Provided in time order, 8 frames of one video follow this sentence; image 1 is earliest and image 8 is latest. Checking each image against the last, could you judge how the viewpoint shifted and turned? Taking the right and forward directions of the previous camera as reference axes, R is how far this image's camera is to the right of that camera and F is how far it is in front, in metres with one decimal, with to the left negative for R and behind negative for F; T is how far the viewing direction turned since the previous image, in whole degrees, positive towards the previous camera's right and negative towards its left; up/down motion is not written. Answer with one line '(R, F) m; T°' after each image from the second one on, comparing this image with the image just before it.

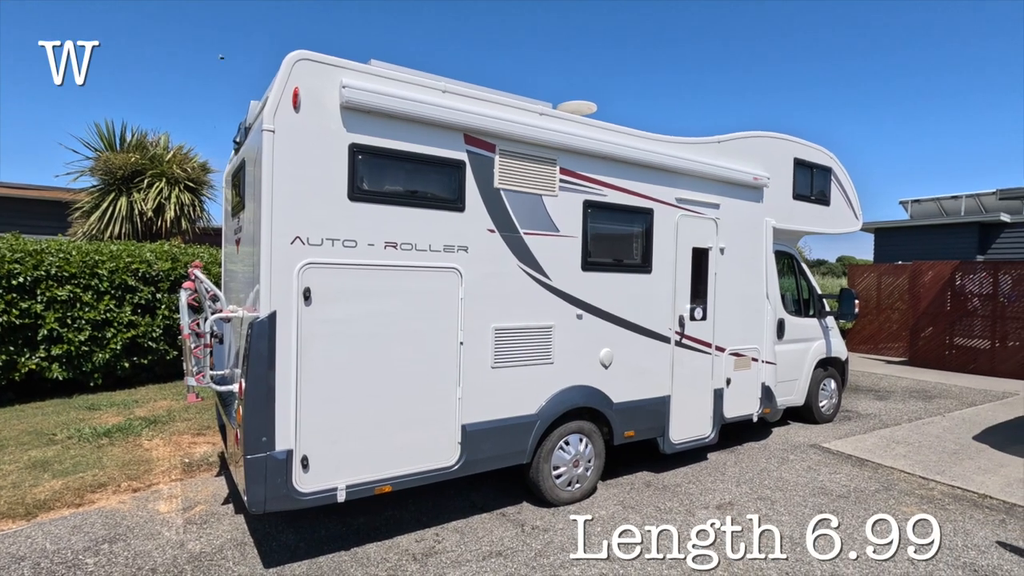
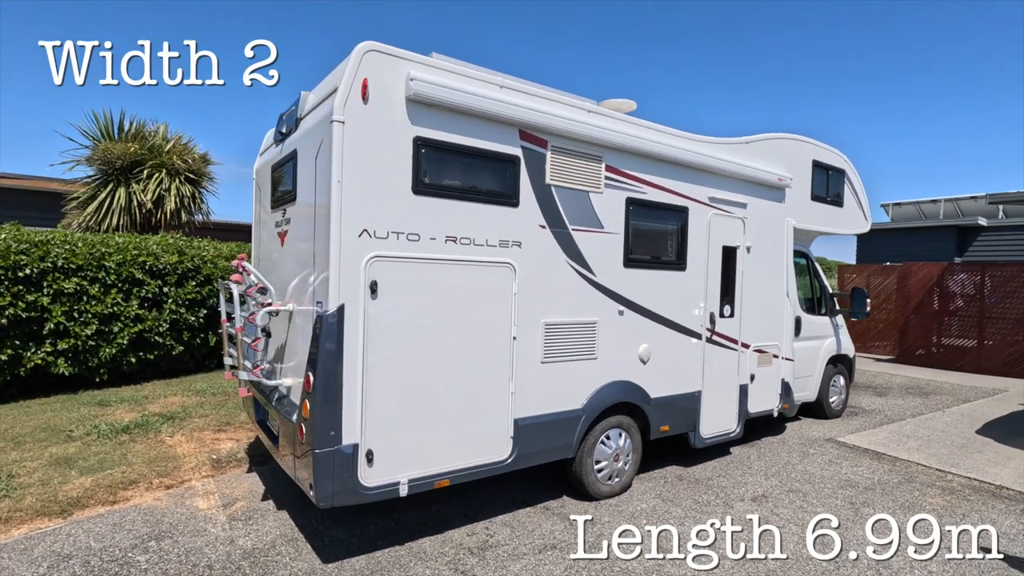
(-0.5, 0.0) m; +2°
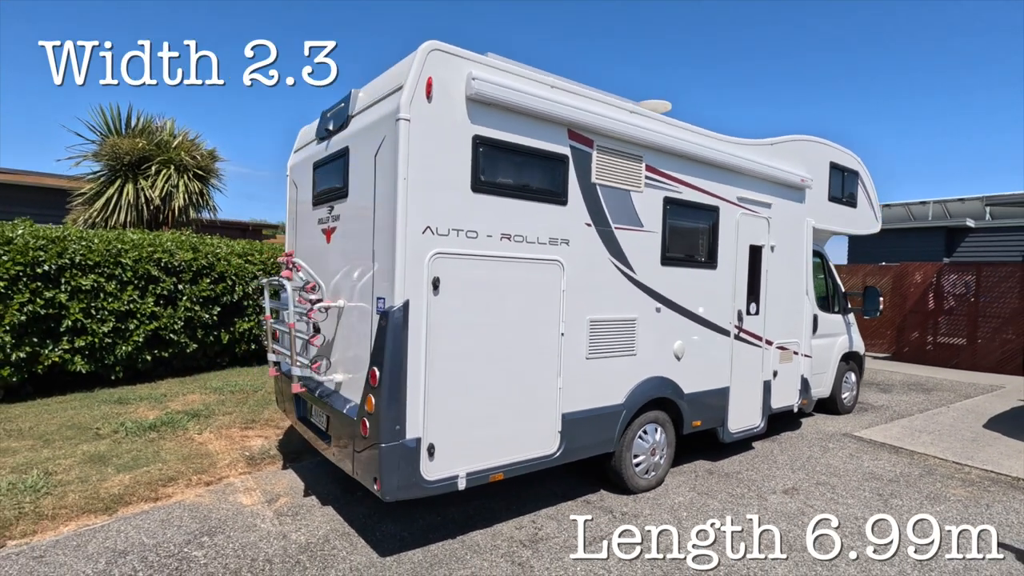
(-0.4, -0.1) m; +2°
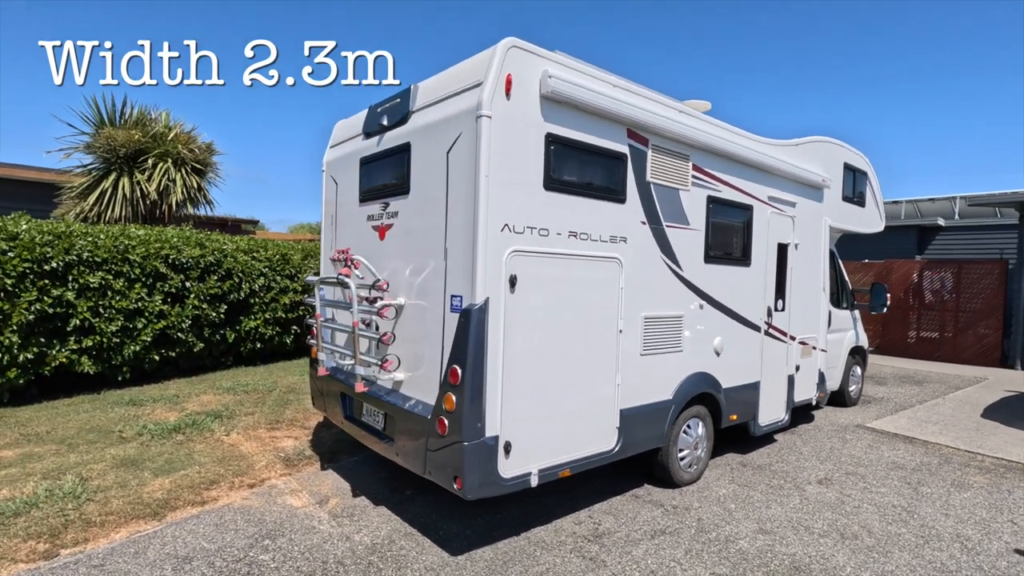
(-0.6, 0.0) m; +3°
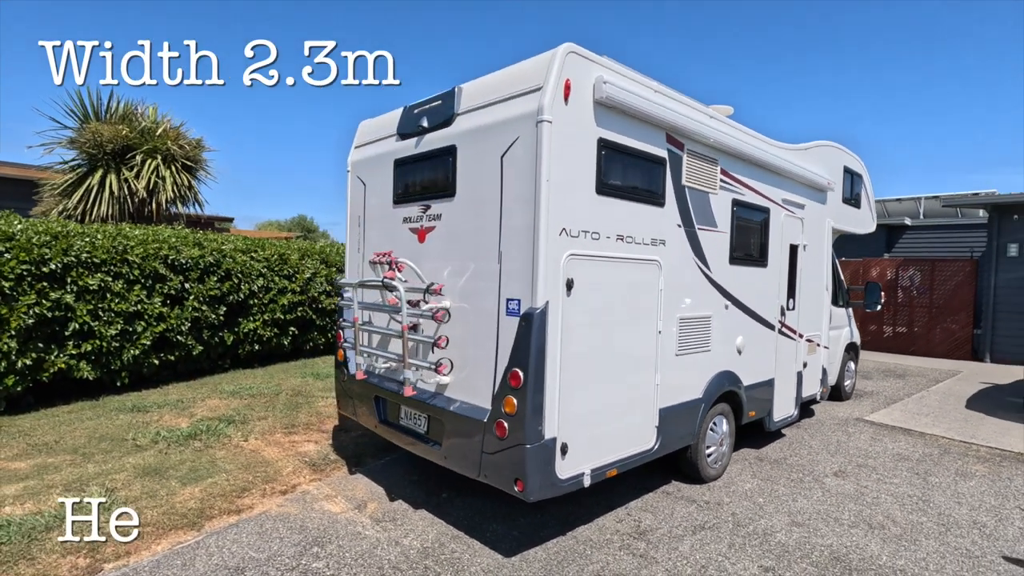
(-0.5, 0.0) m; +3°
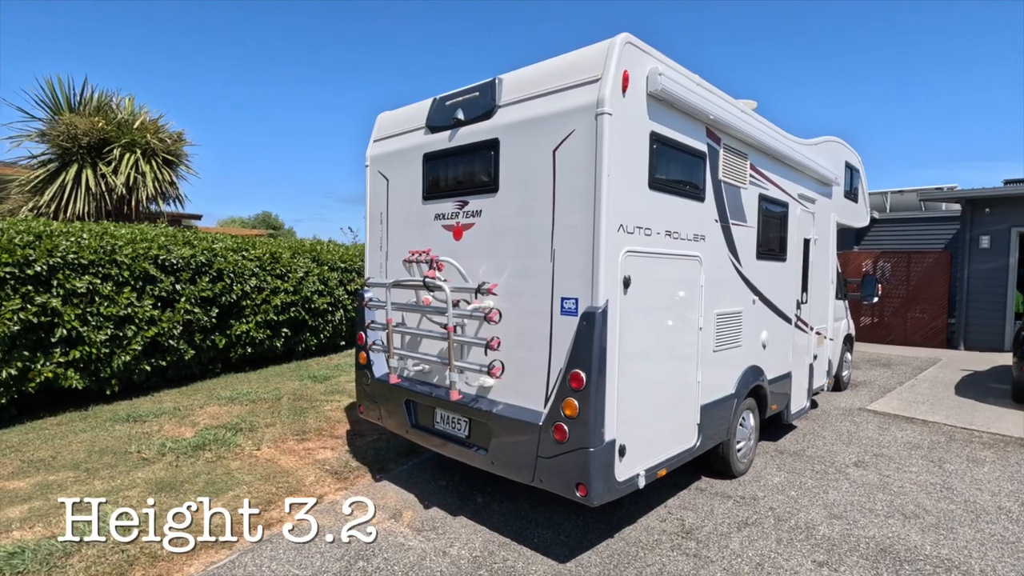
(-0.5, +0.1) m; +4°
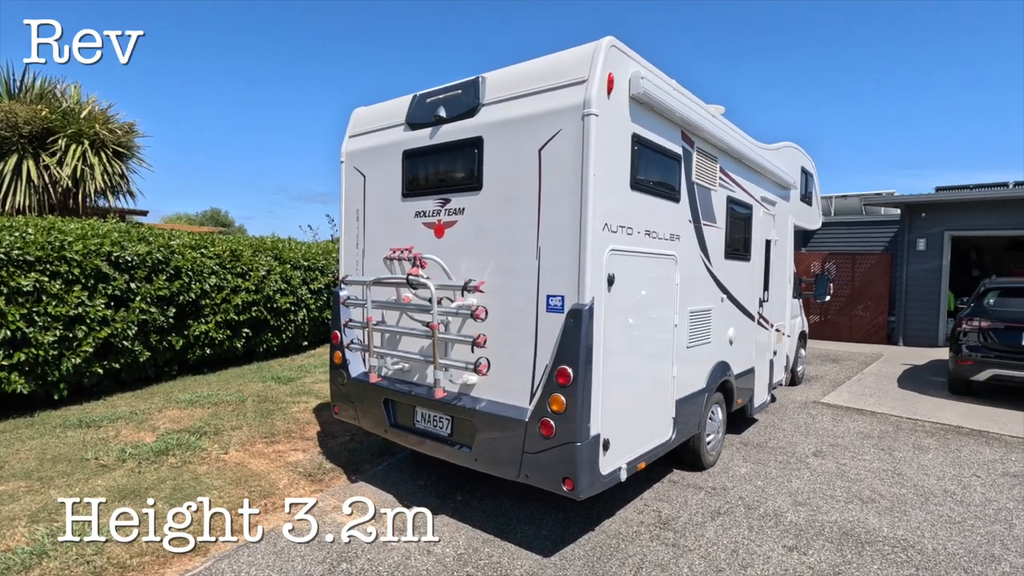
(-0.2, 0.0) m; +5°
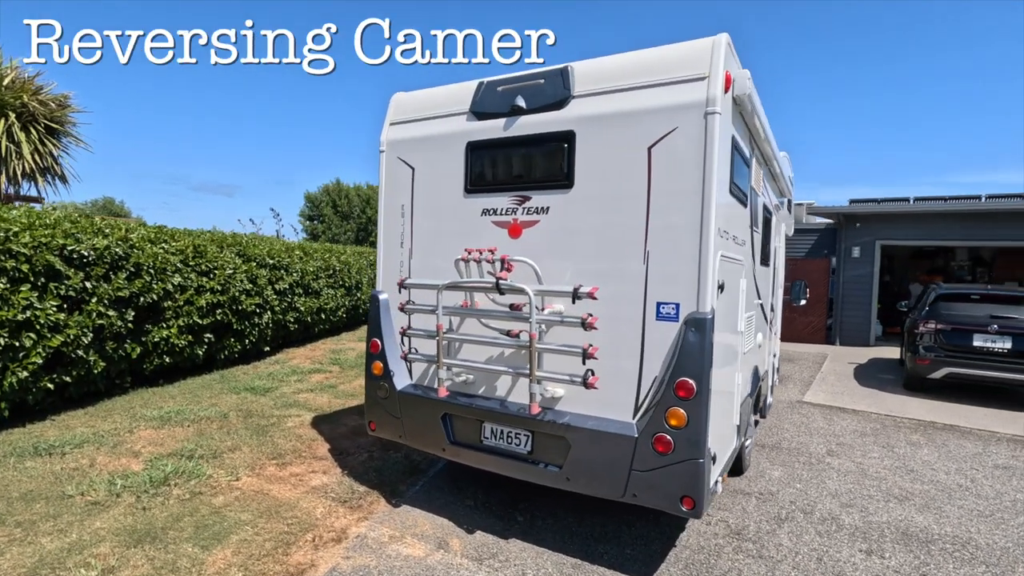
(-1.0, +0.3) m; +9°
